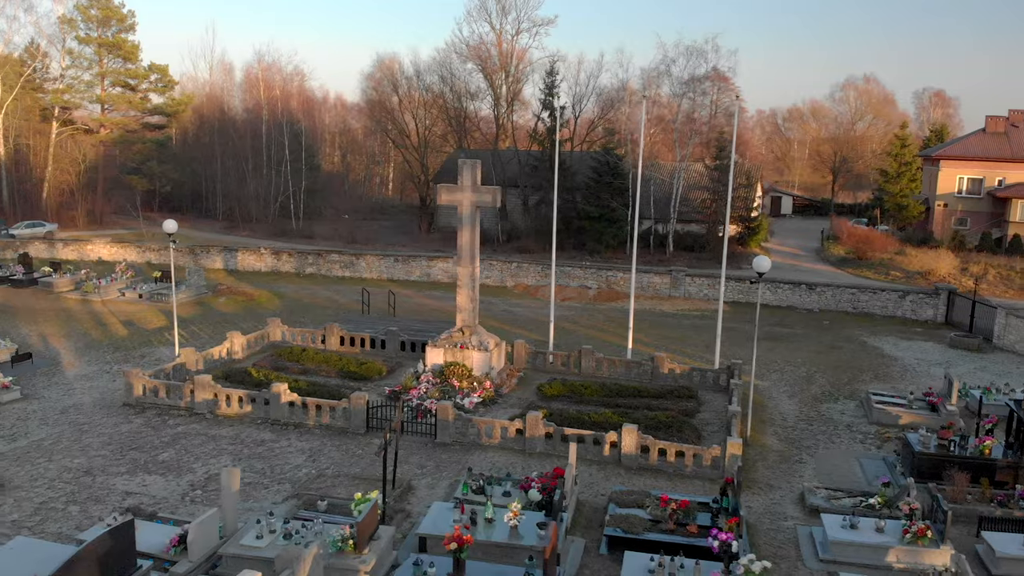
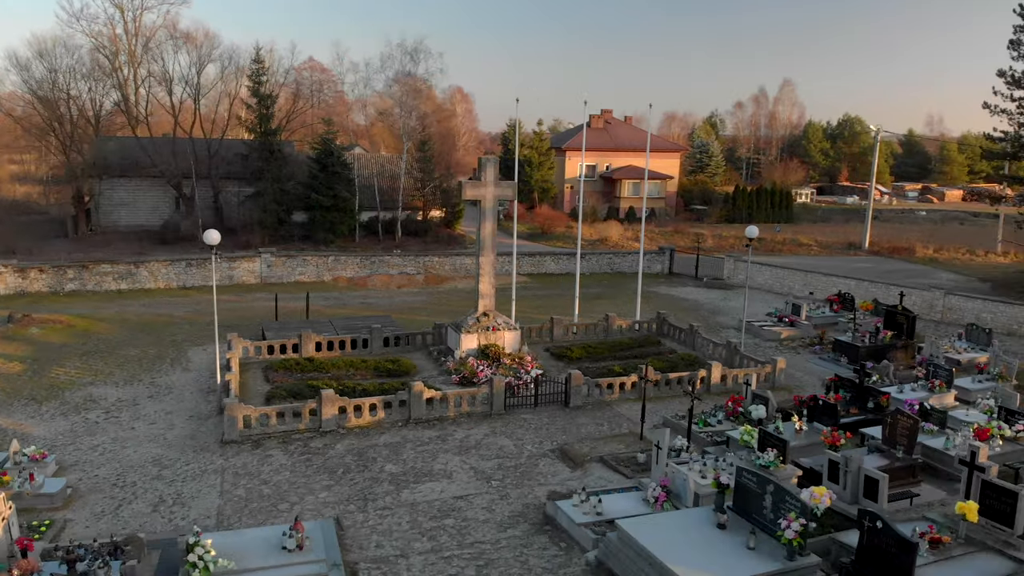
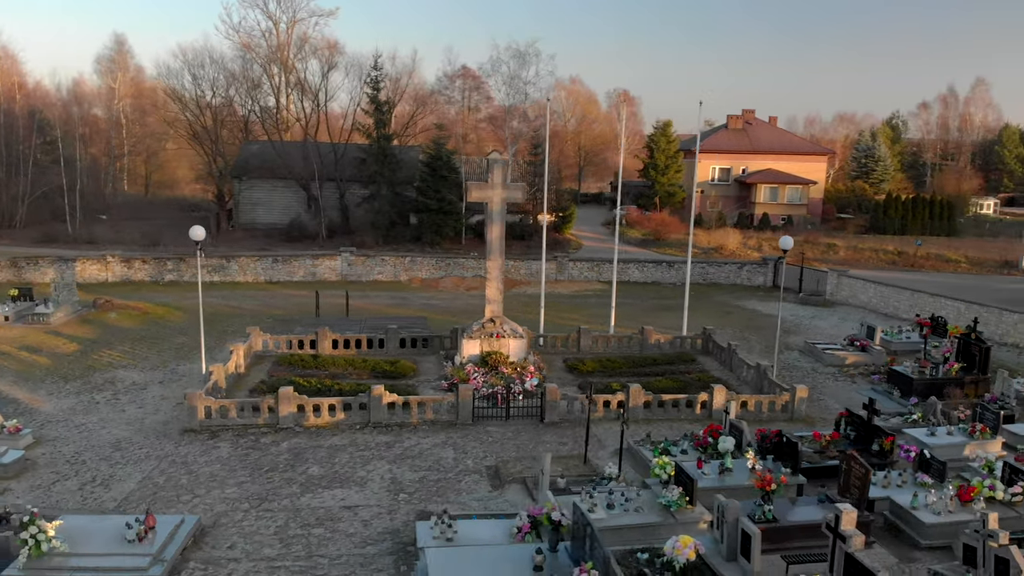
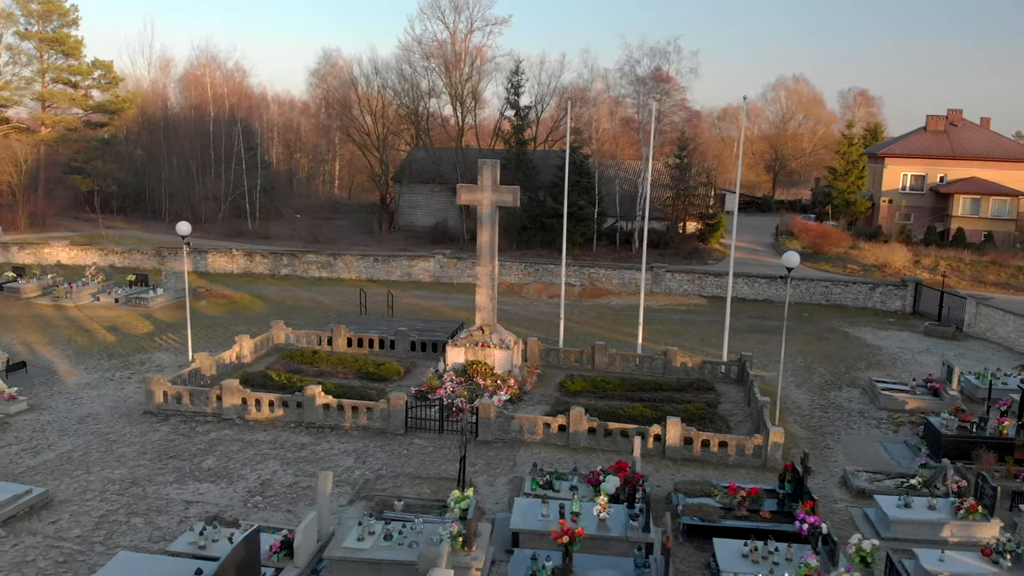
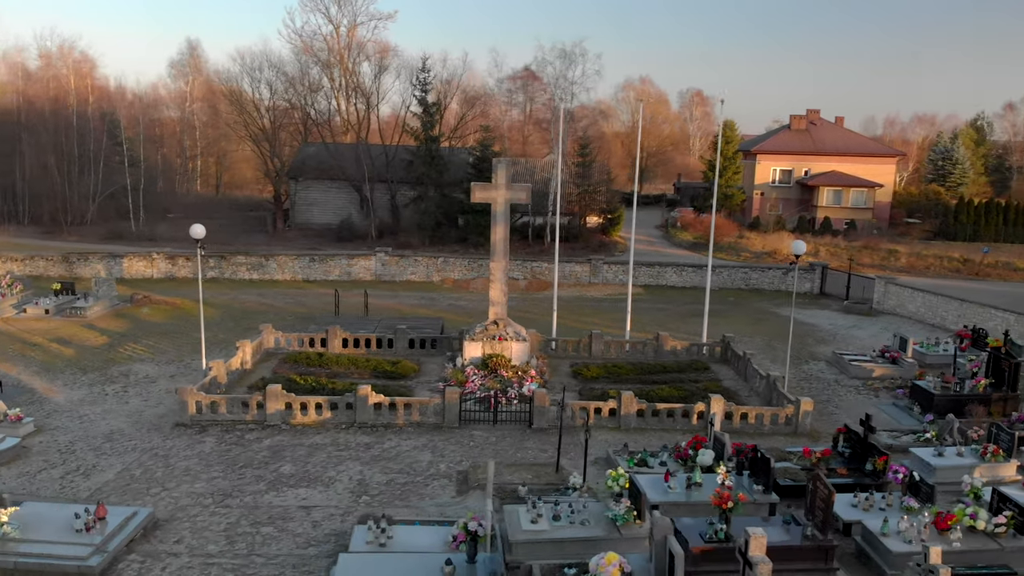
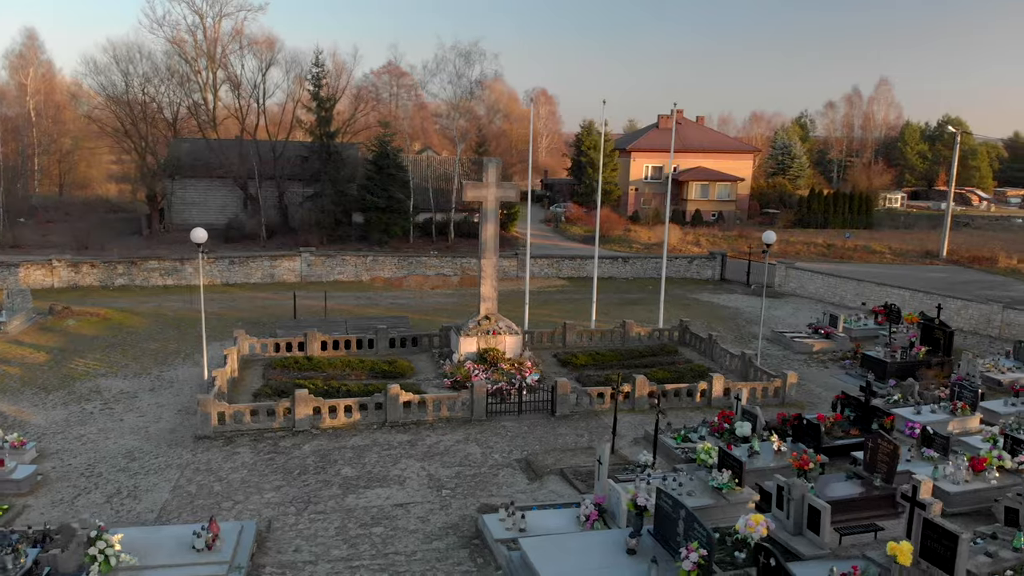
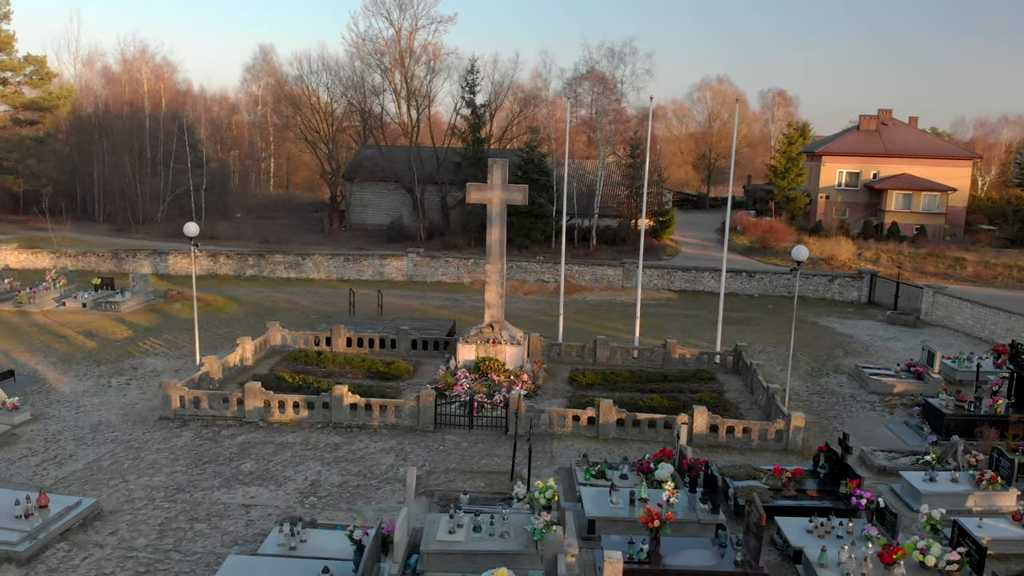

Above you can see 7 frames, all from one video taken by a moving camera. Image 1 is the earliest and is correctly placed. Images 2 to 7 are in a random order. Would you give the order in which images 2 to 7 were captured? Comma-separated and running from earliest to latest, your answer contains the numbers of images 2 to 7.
4, 7, 5, 3, 6, 2
